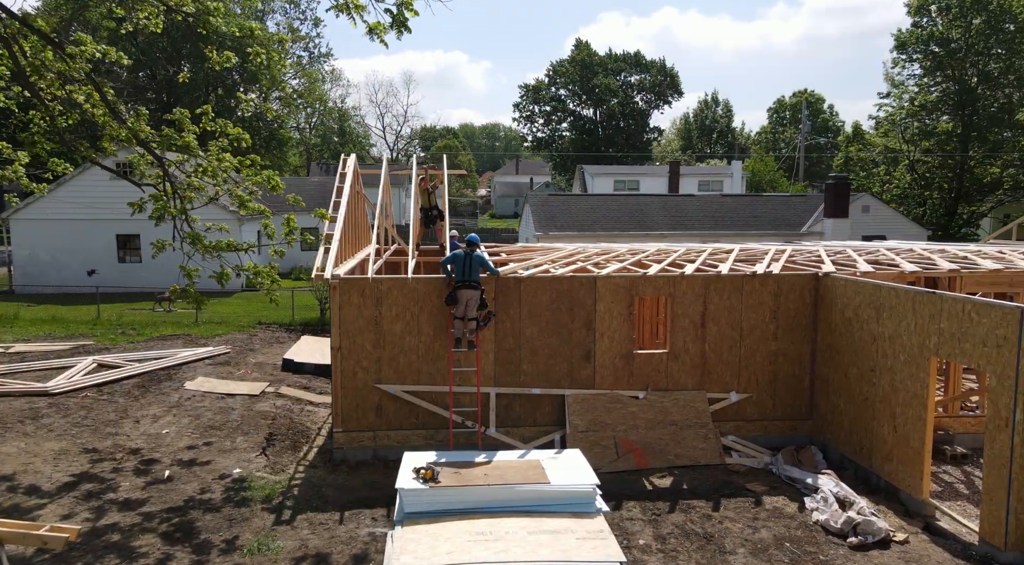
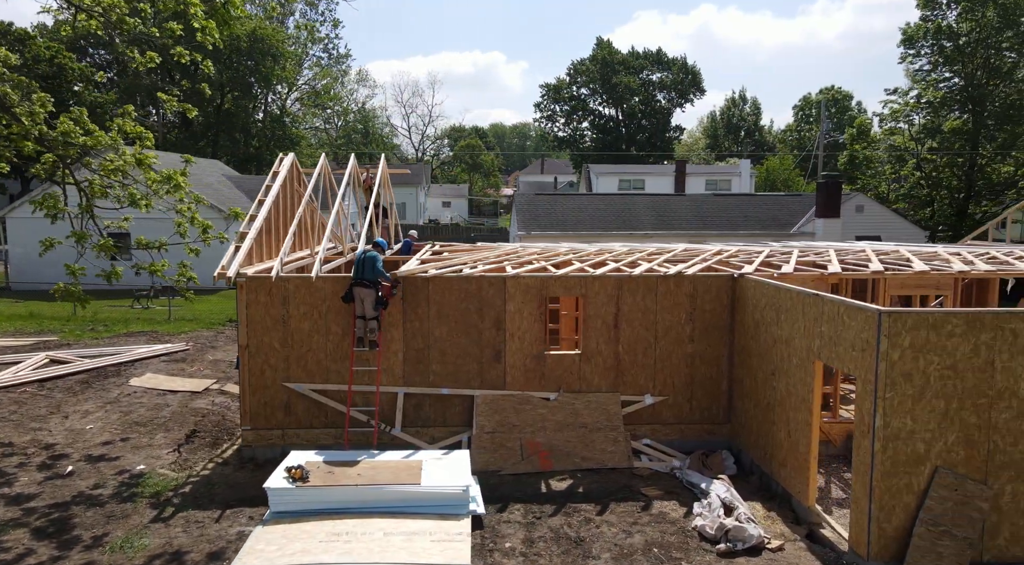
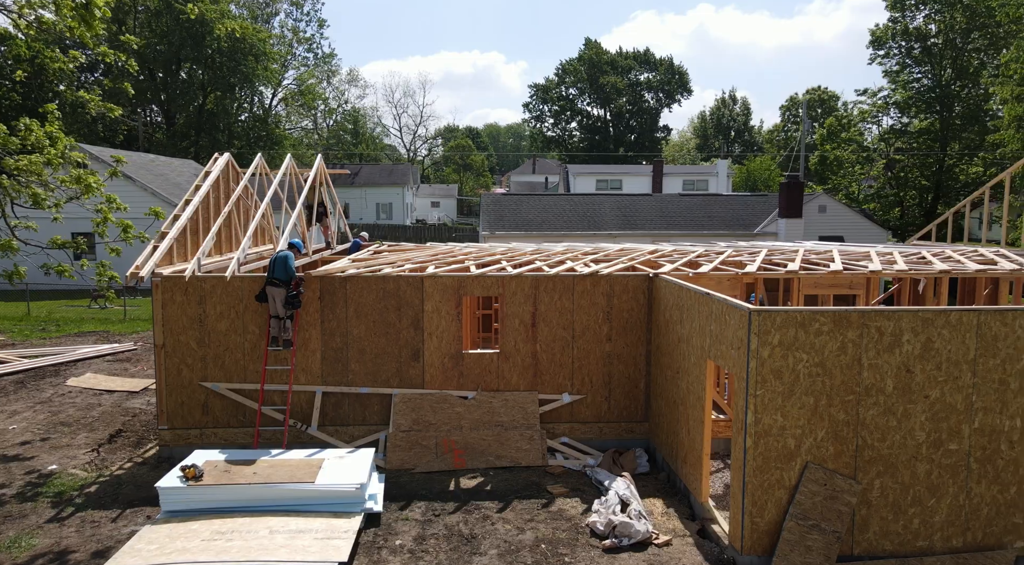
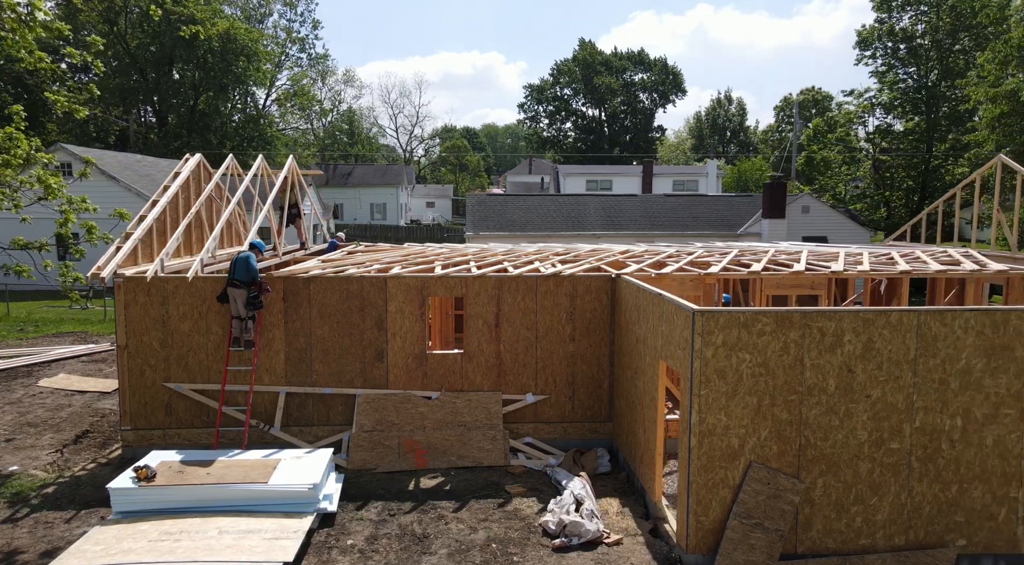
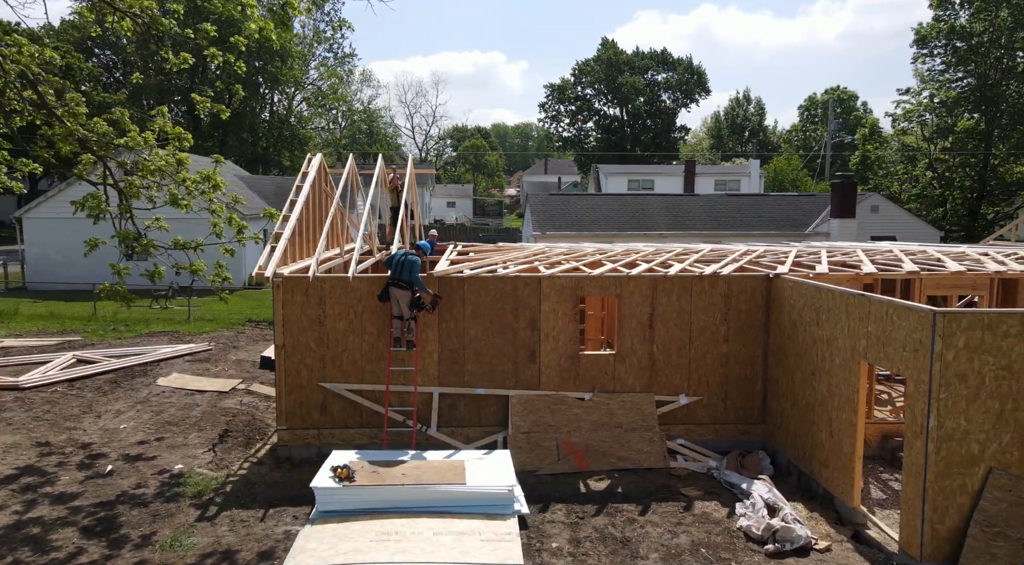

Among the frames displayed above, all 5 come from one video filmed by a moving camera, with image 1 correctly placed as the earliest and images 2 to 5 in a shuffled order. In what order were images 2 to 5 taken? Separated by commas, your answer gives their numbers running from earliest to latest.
5, 2, 3, 4
